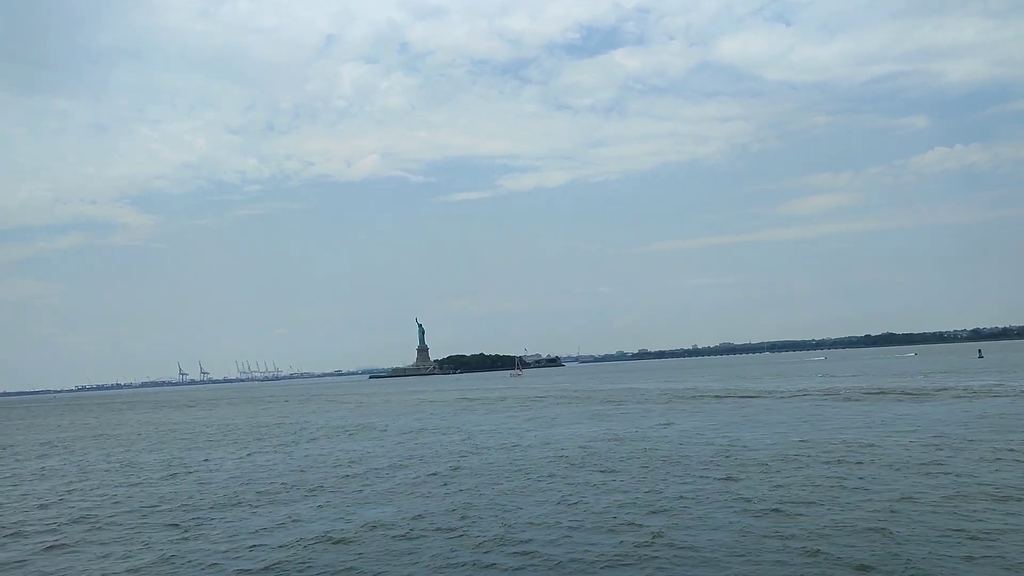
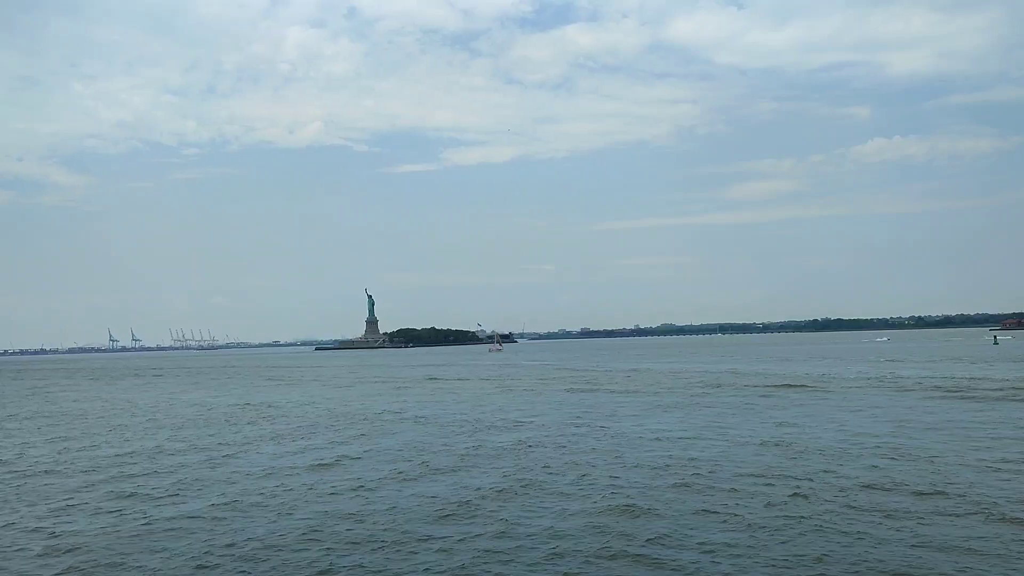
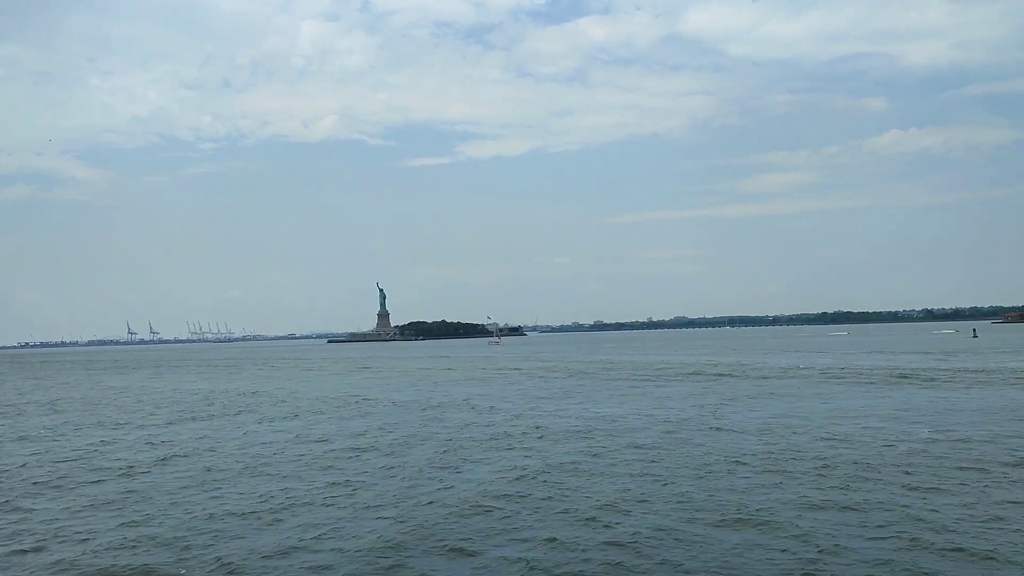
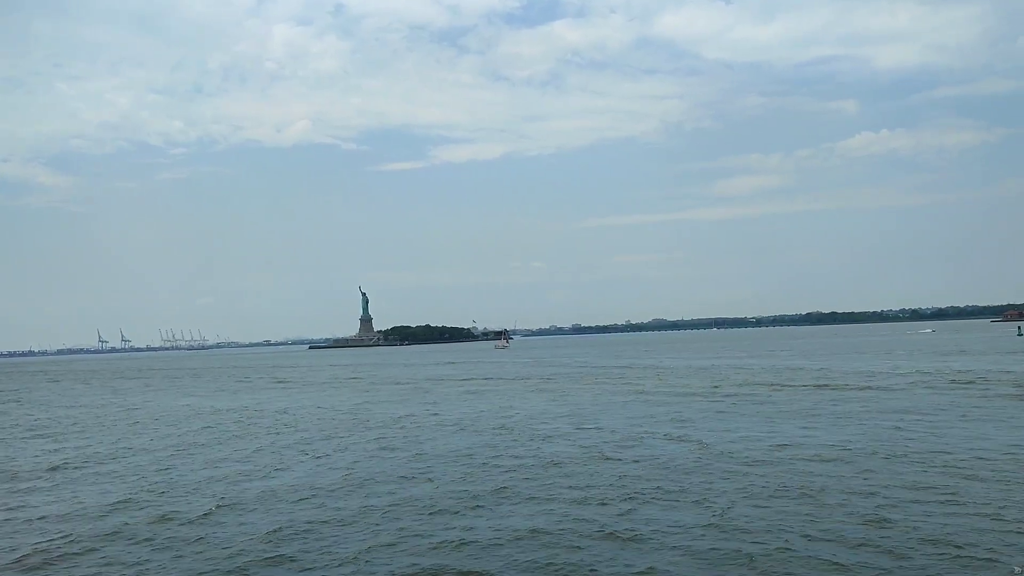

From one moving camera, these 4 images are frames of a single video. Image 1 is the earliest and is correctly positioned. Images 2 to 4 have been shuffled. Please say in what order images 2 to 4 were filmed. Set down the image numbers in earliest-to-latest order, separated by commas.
3, 2, 4
